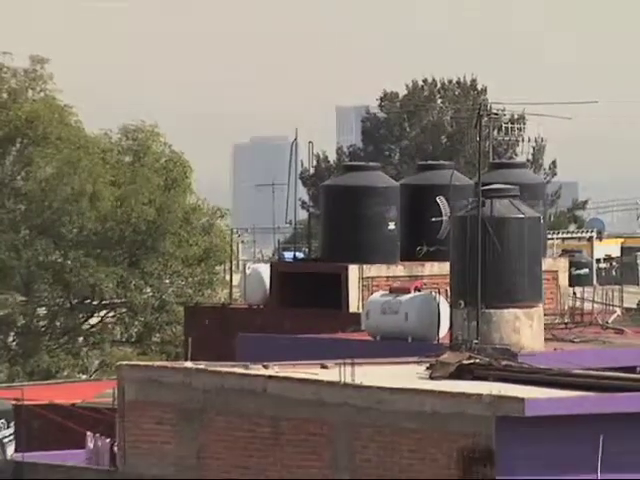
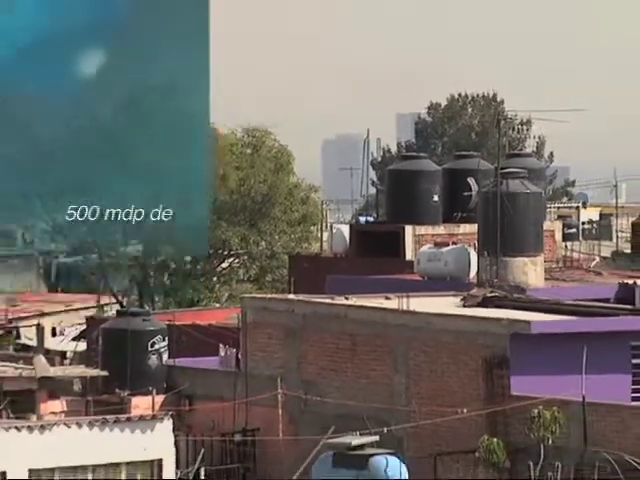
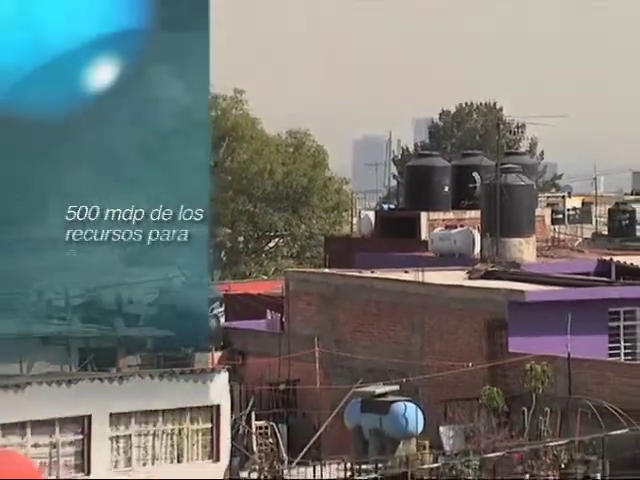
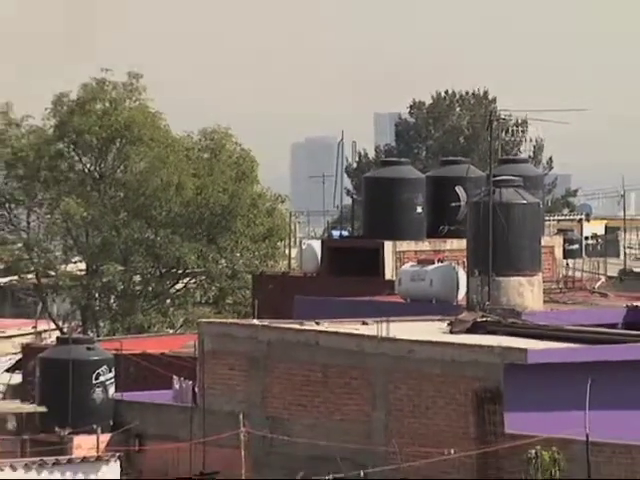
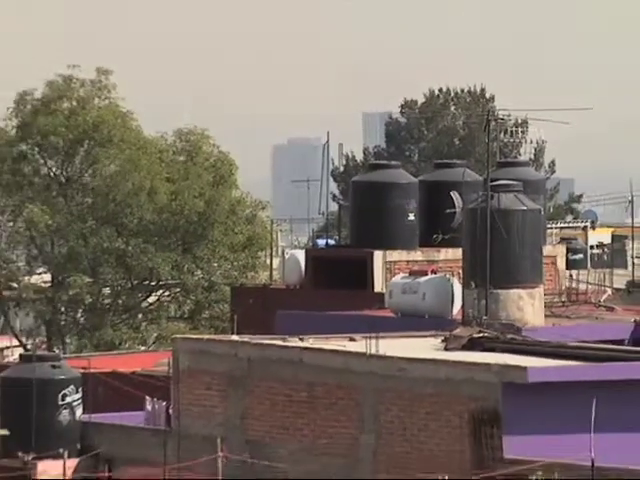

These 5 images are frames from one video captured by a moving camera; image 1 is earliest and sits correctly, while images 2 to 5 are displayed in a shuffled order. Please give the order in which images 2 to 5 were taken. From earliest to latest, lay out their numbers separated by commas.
5, 4, 2, 3
